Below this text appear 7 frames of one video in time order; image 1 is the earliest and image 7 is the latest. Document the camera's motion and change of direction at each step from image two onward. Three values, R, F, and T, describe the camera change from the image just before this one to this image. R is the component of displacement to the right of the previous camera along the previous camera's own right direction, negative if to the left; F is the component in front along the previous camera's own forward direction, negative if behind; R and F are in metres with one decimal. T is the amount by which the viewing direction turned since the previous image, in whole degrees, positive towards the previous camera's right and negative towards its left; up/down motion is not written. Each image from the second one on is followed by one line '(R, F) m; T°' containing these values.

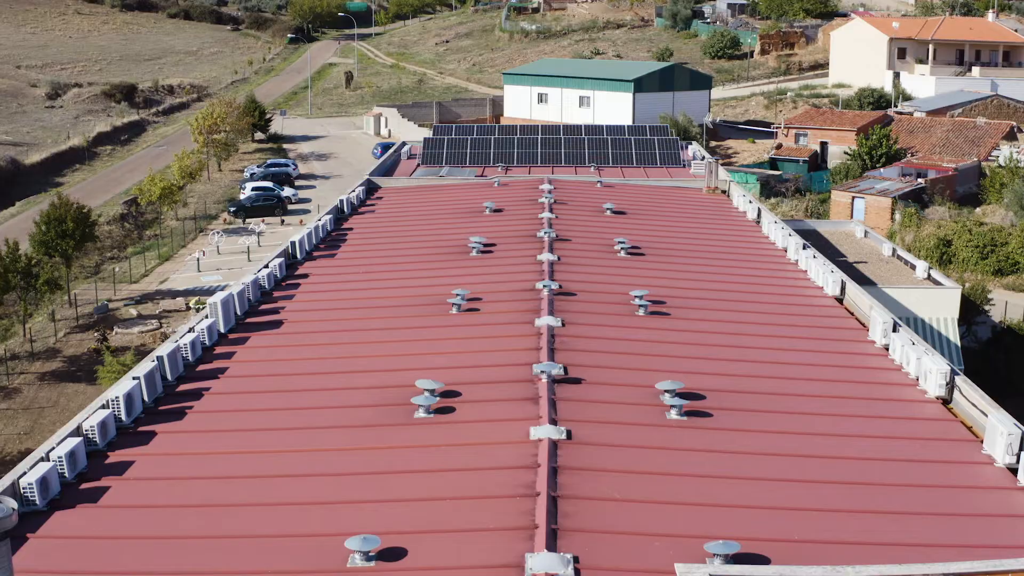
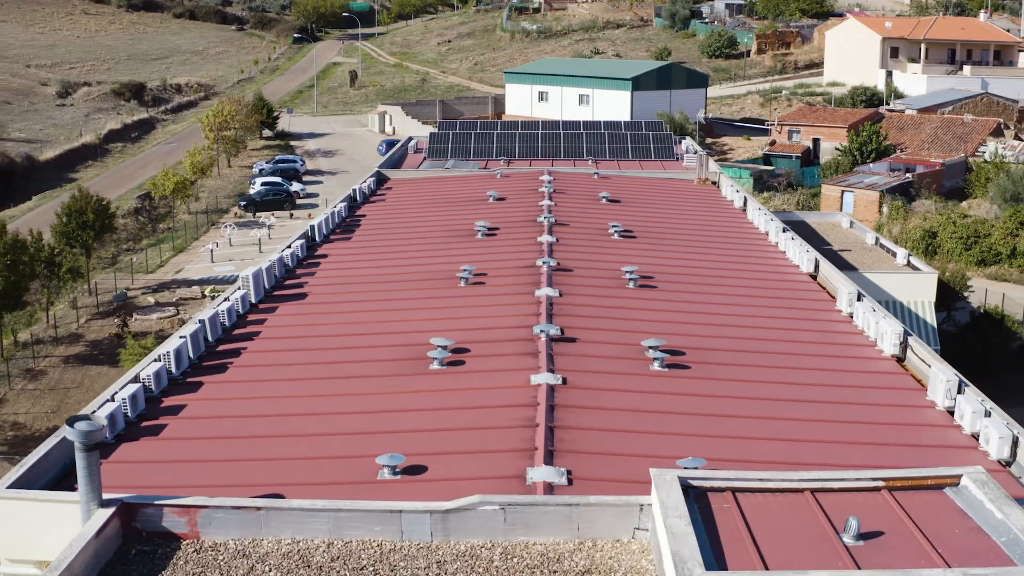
(0.0, -1.5) m; 0°
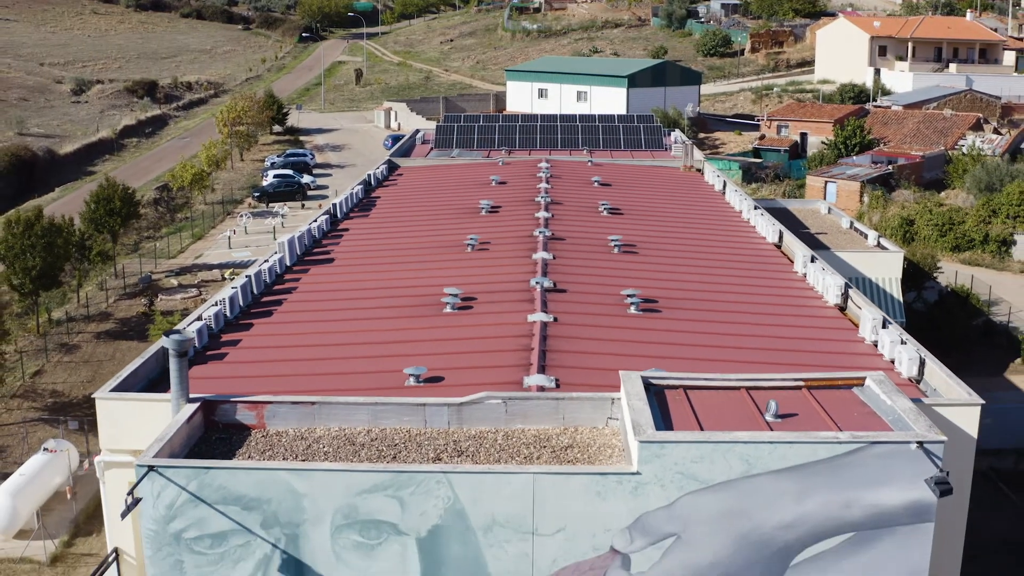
(0.0, -2.4) m; 0°
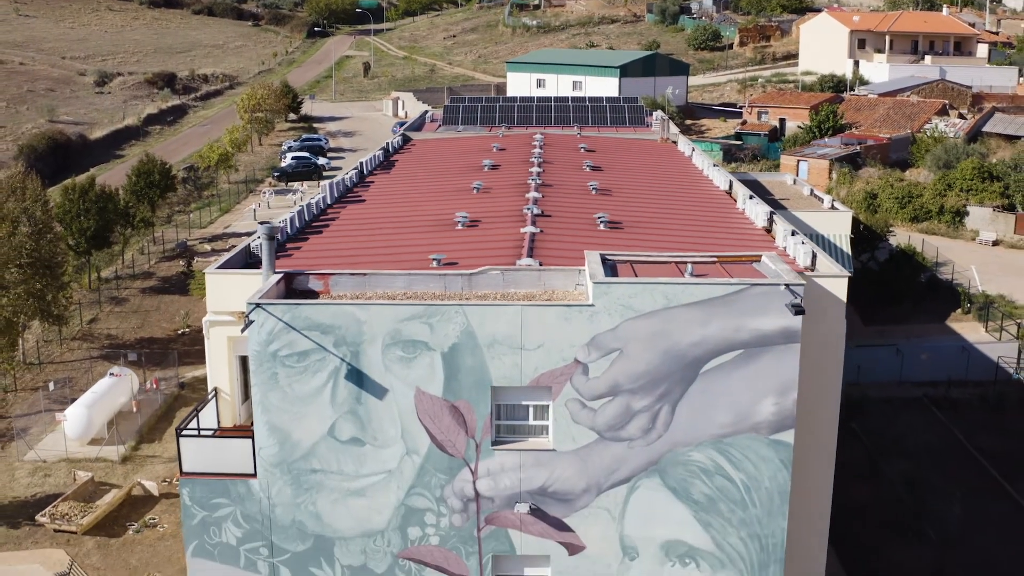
(+0.1, -4.3) m; 0°
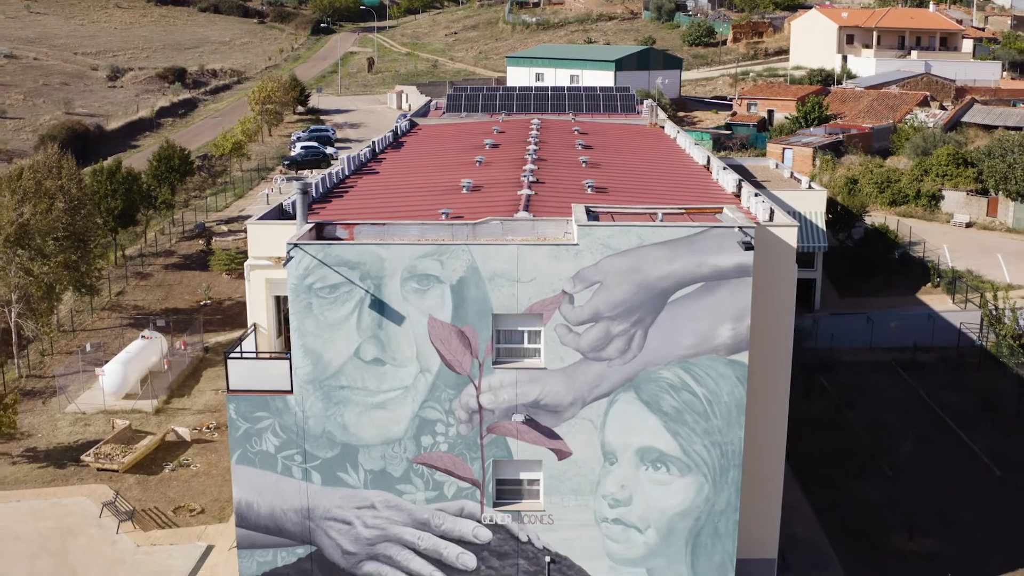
(0.0, -2.6) m; 0°
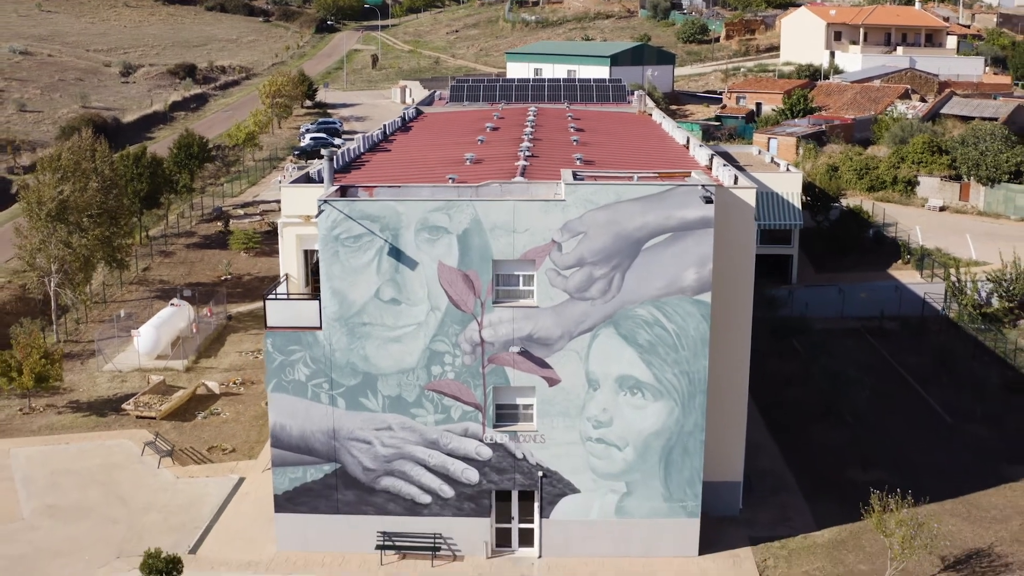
(0.0, -2.9) m; 0°
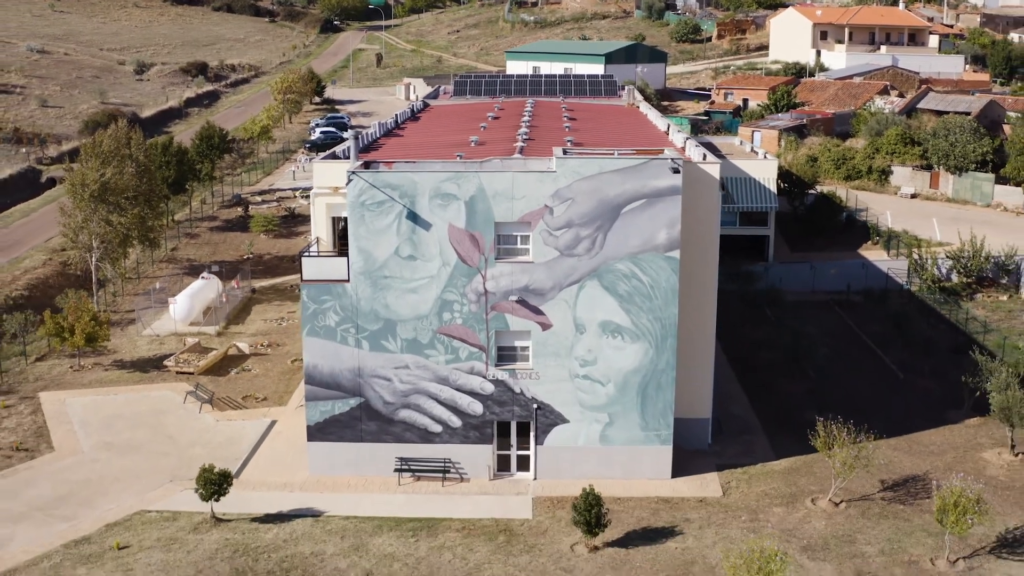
(0.0, -3.5) m; 0°
